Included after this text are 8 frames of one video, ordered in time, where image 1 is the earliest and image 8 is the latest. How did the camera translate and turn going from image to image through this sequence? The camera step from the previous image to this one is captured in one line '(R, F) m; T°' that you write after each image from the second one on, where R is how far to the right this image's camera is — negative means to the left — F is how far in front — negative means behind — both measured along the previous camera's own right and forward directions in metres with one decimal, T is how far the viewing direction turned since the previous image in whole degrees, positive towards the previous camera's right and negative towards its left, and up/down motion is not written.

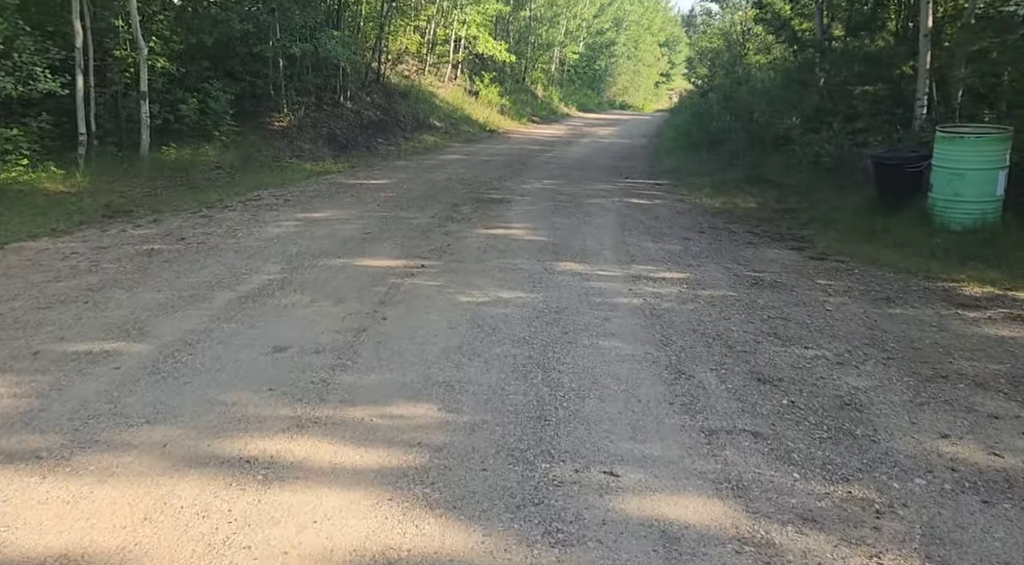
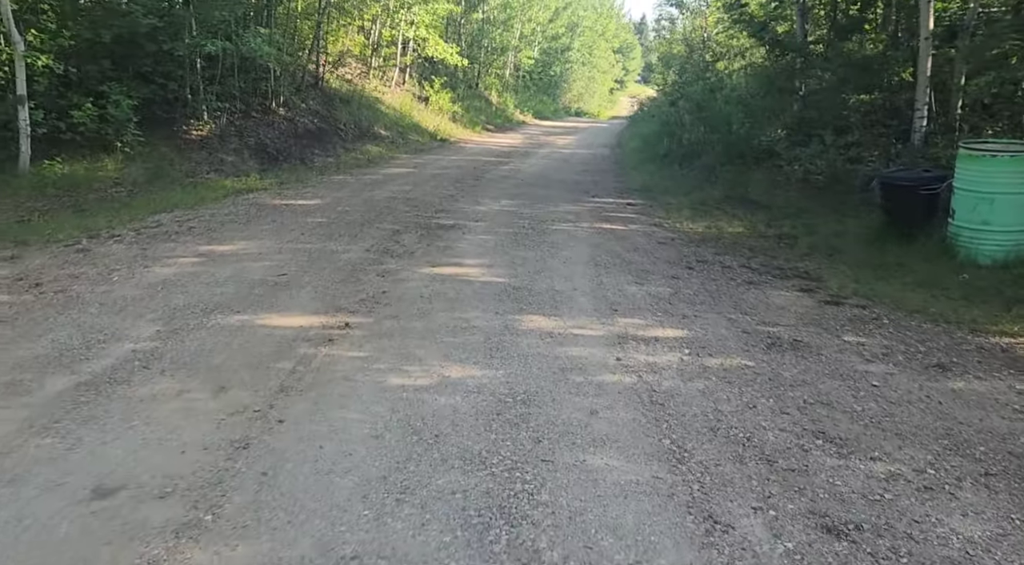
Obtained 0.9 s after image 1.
(0.0, +1.8) m; +3°
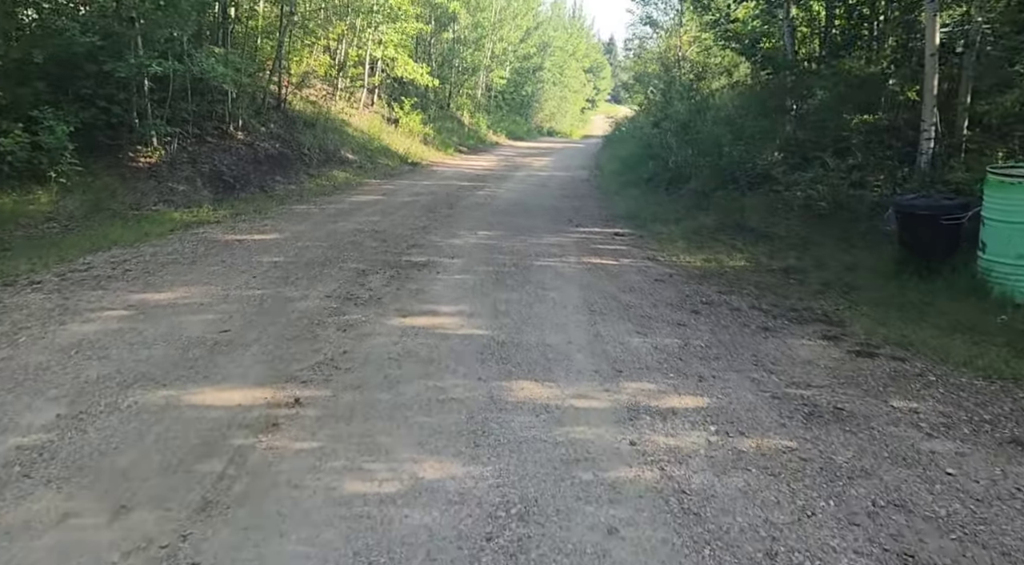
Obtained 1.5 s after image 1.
(-0.1, +1.1) m; +2°
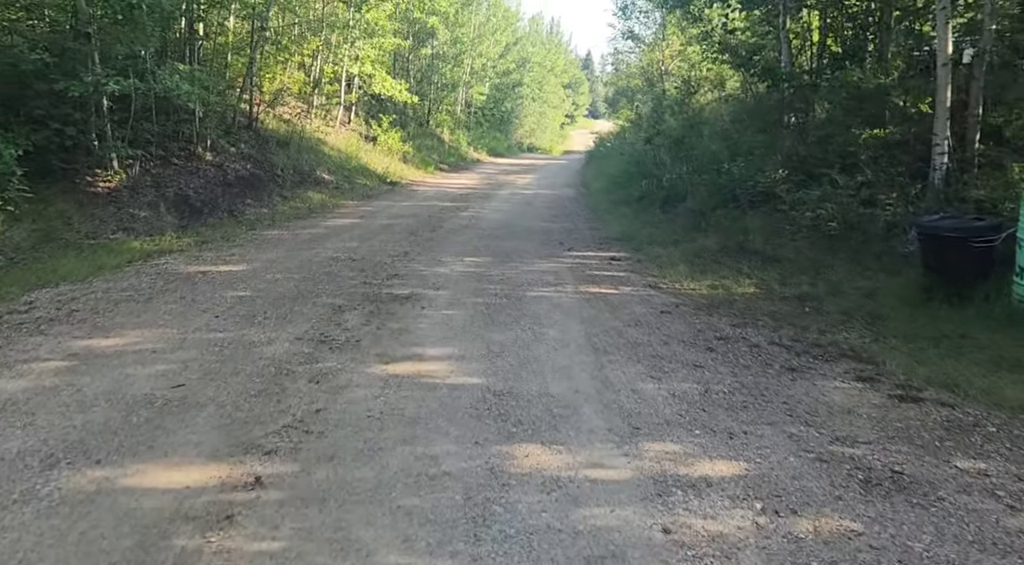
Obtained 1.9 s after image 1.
(-0.1, +0.8) m; +1°
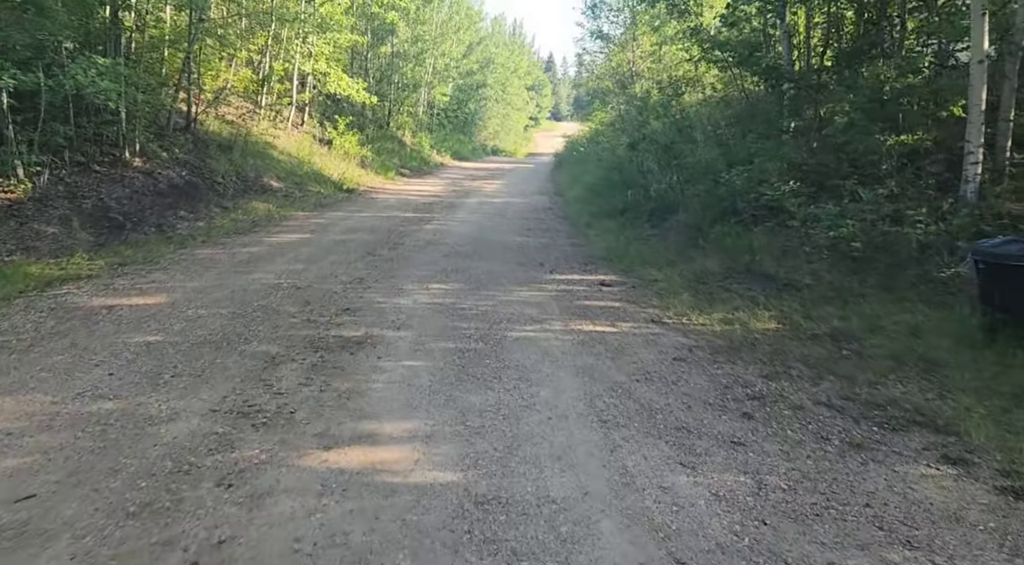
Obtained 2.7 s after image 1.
(-0.1, +1.5) m; +3°
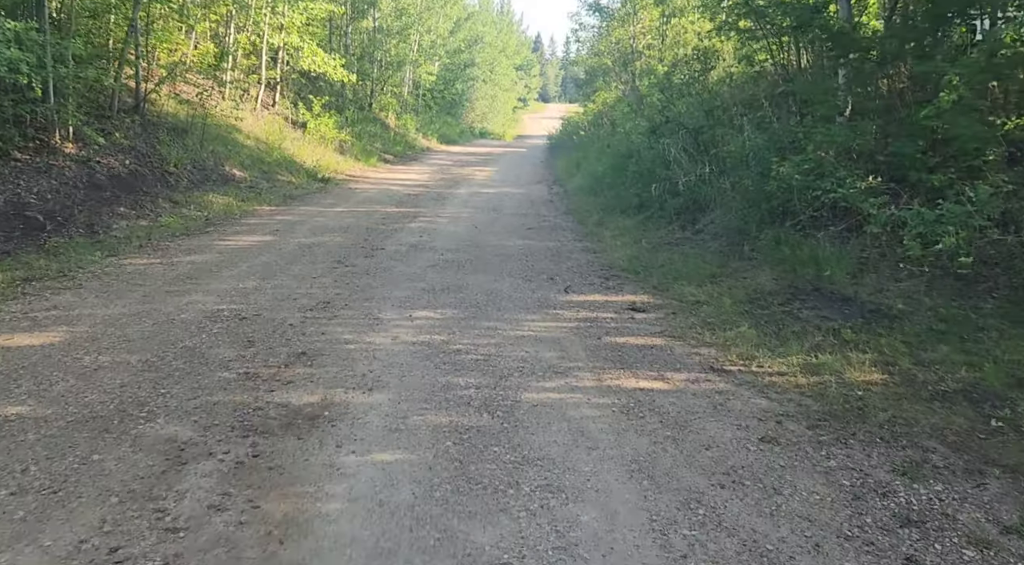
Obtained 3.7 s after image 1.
(-0.2, +2.0) m; +1°
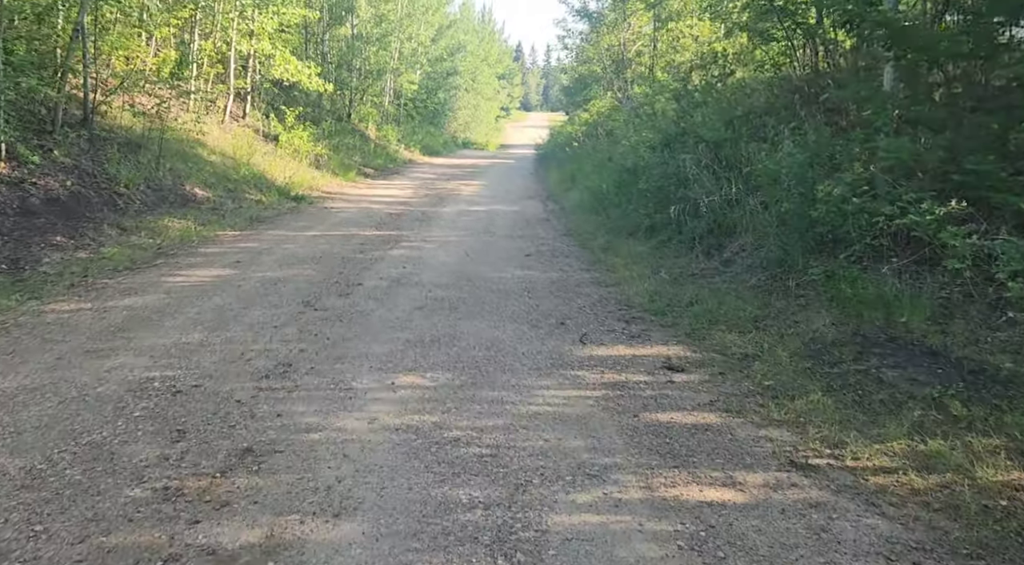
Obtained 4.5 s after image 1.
(-0.2, +1.5) m; +1°
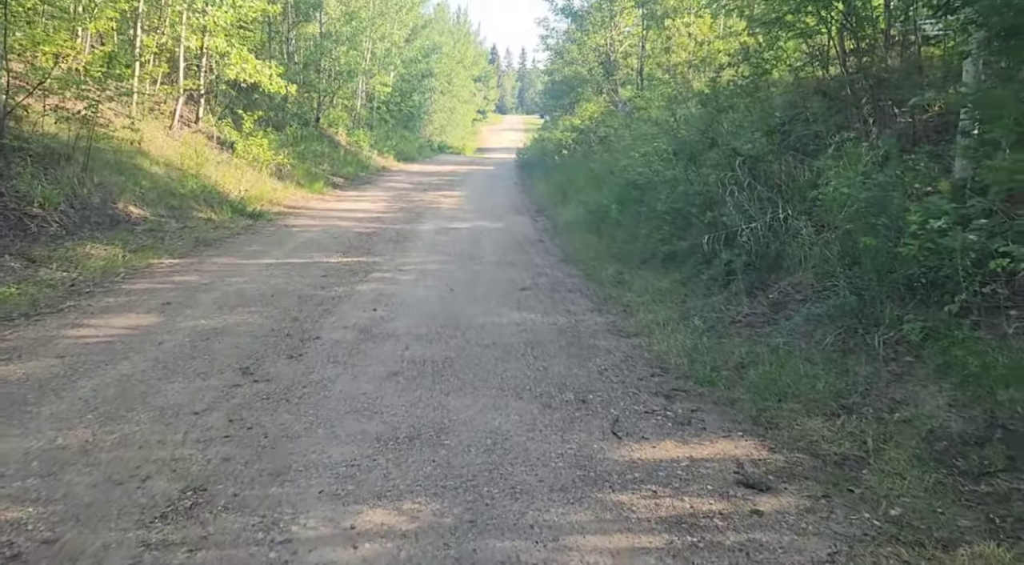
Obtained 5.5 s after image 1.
(-0.2, +1.8) m; +2°
